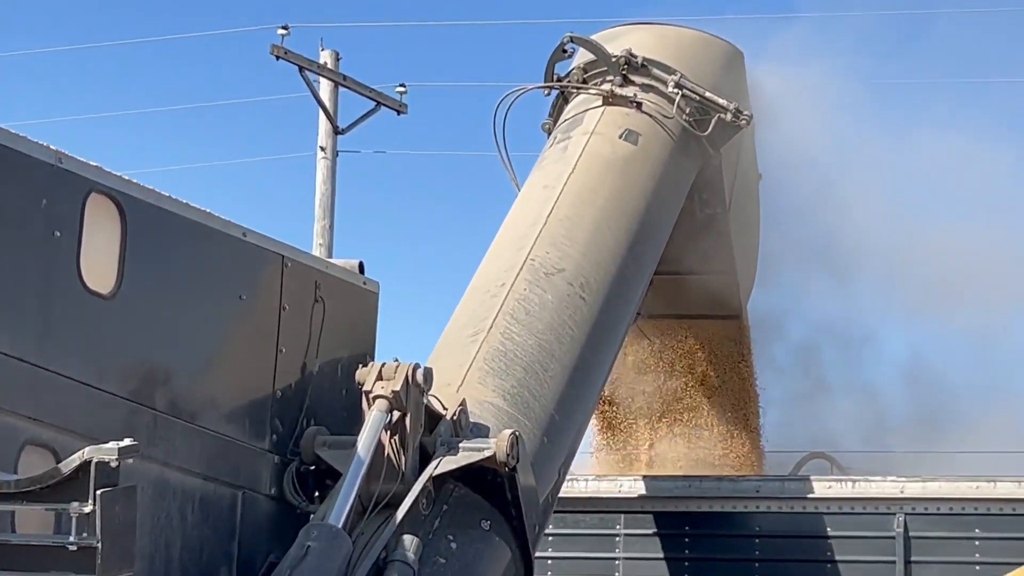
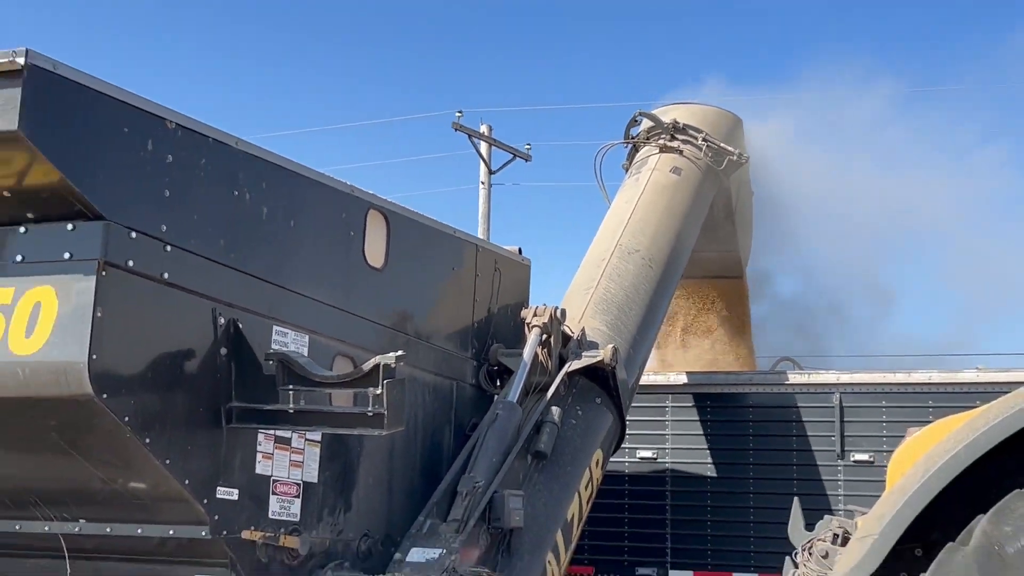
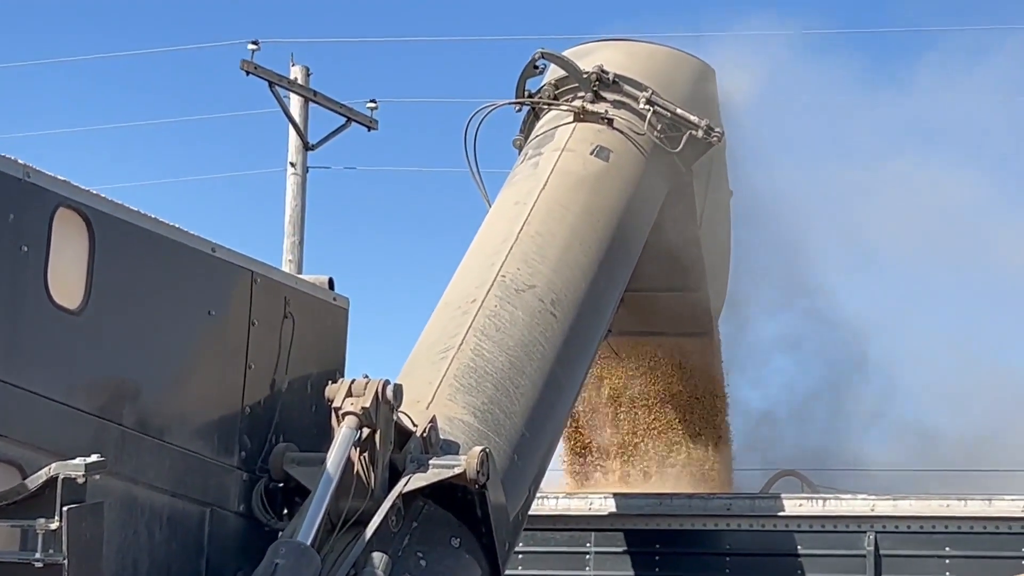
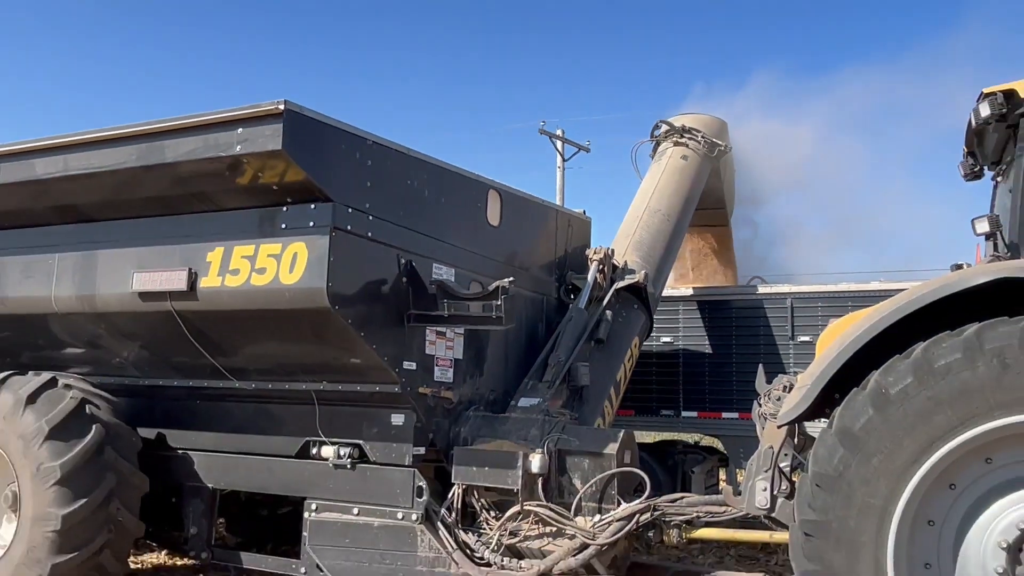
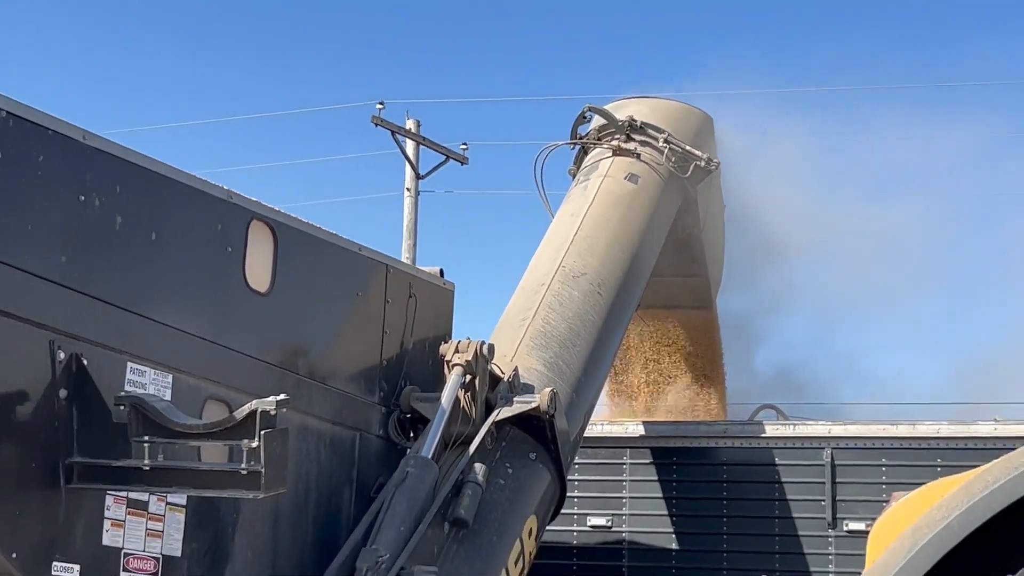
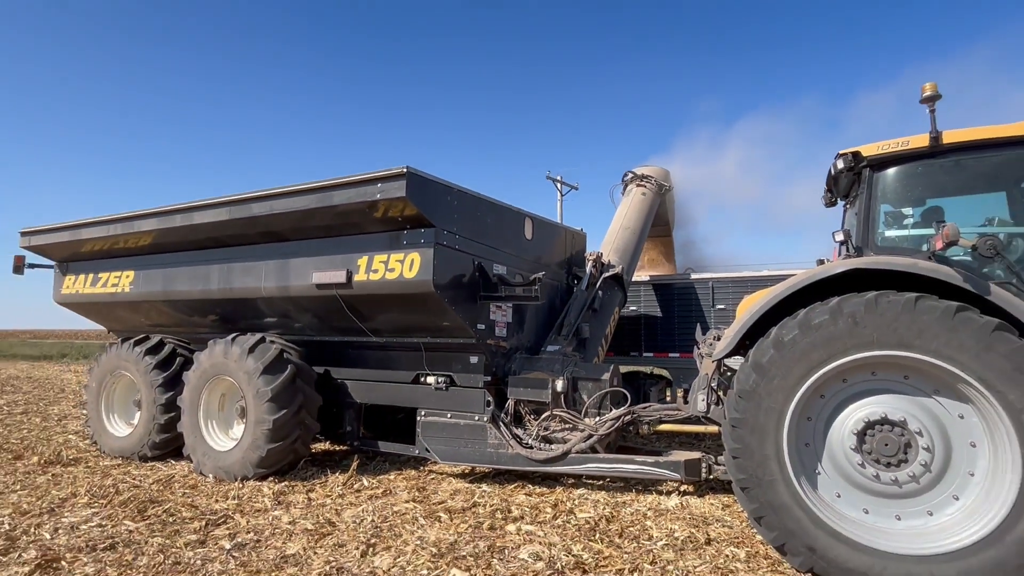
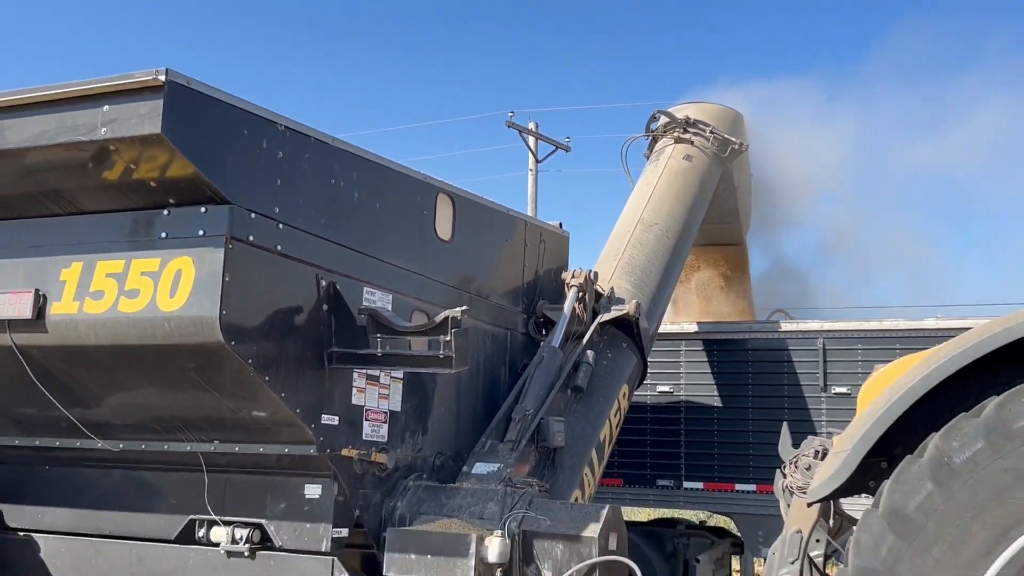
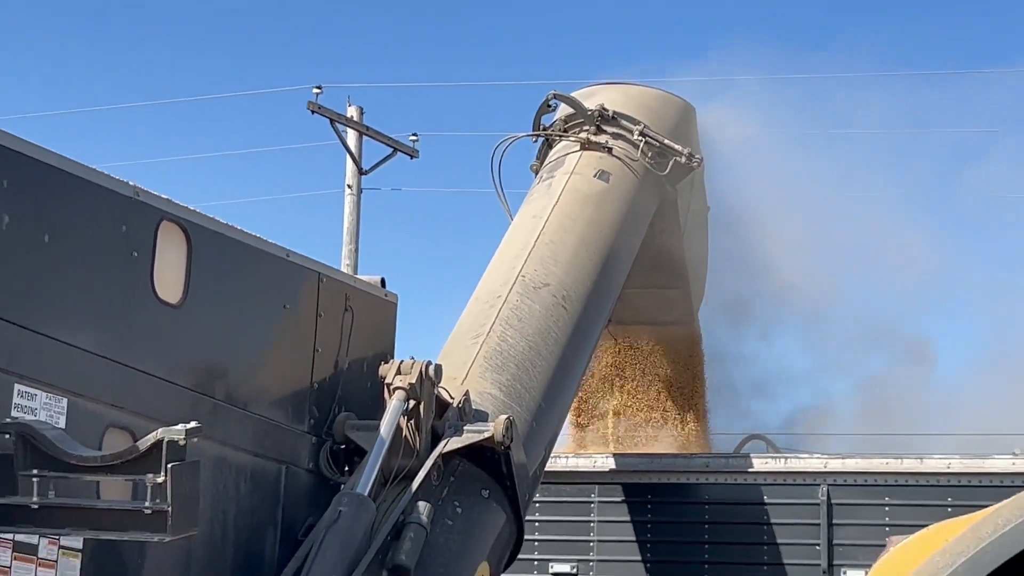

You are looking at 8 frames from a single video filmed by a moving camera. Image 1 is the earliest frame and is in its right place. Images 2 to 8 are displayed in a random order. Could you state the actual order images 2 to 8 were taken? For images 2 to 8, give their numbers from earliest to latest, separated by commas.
3, 8, 5, 2, 7, 4, 6
